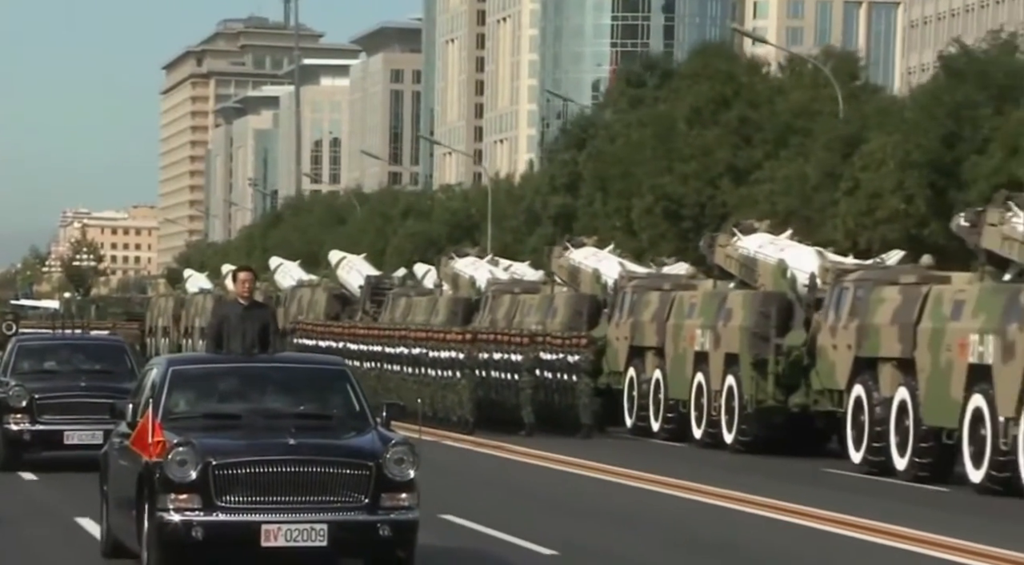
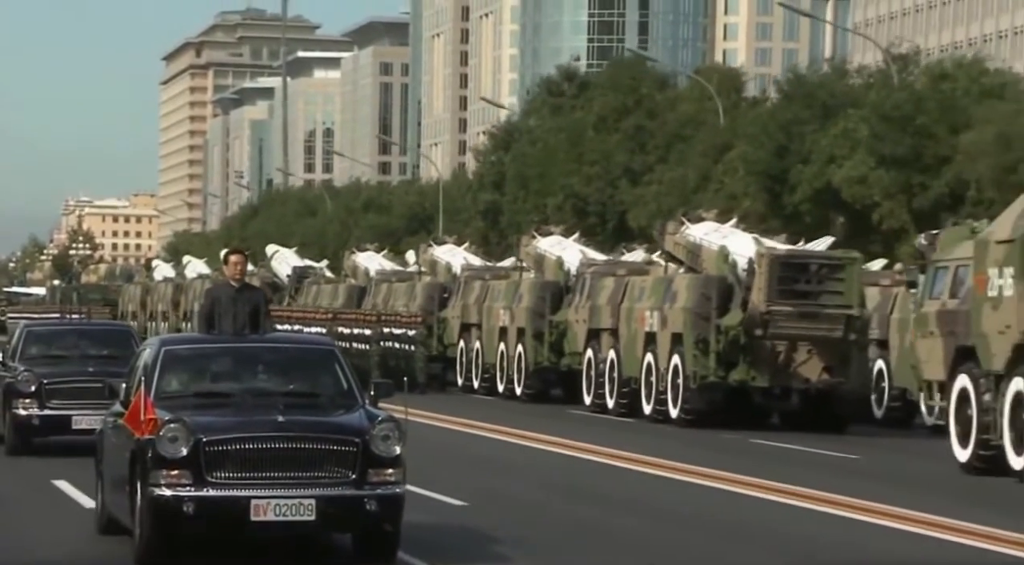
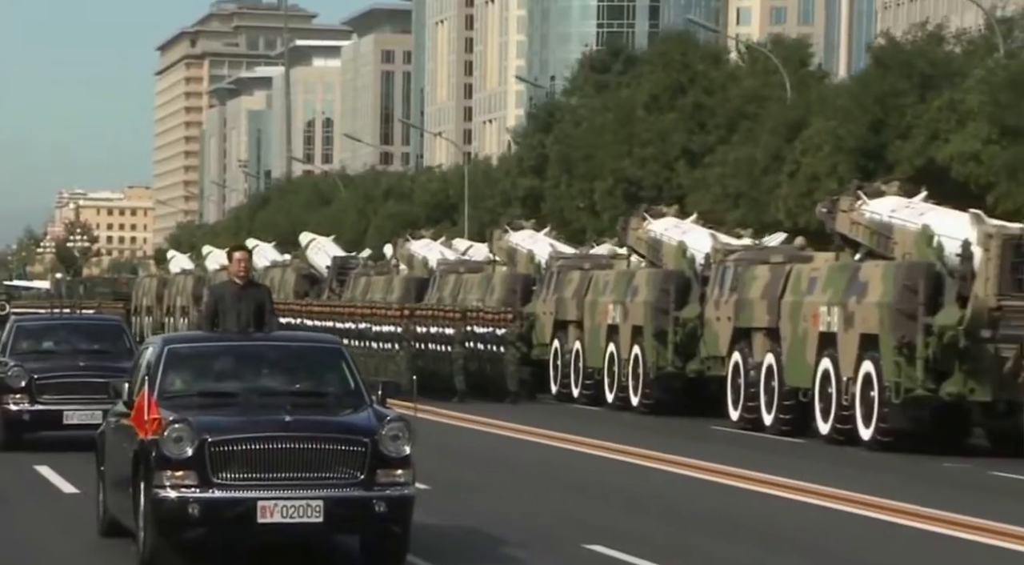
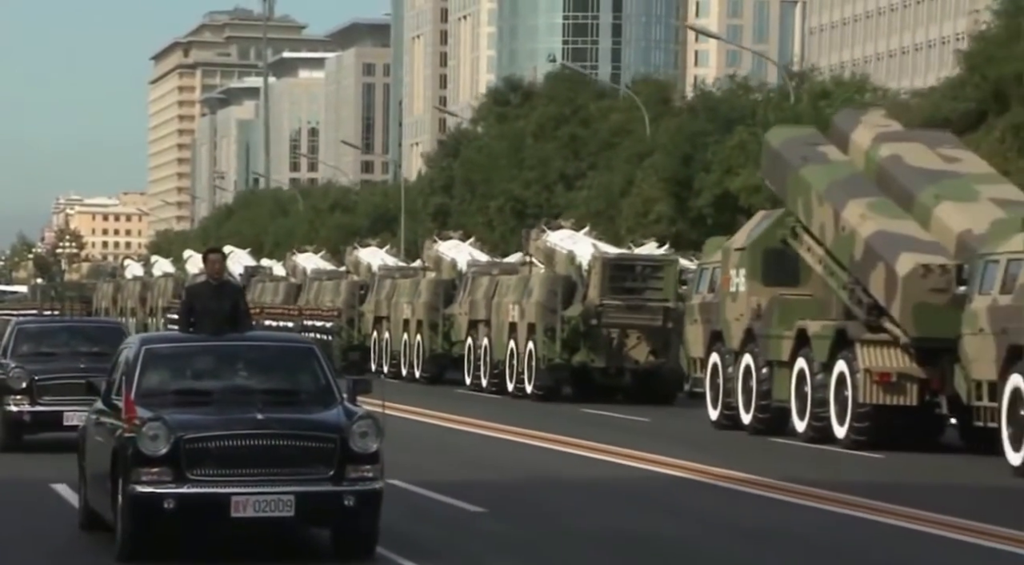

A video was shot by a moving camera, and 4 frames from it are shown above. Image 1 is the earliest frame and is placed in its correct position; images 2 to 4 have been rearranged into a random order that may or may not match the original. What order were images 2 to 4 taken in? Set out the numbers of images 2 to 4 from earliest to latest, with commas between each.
3, 2, 4
